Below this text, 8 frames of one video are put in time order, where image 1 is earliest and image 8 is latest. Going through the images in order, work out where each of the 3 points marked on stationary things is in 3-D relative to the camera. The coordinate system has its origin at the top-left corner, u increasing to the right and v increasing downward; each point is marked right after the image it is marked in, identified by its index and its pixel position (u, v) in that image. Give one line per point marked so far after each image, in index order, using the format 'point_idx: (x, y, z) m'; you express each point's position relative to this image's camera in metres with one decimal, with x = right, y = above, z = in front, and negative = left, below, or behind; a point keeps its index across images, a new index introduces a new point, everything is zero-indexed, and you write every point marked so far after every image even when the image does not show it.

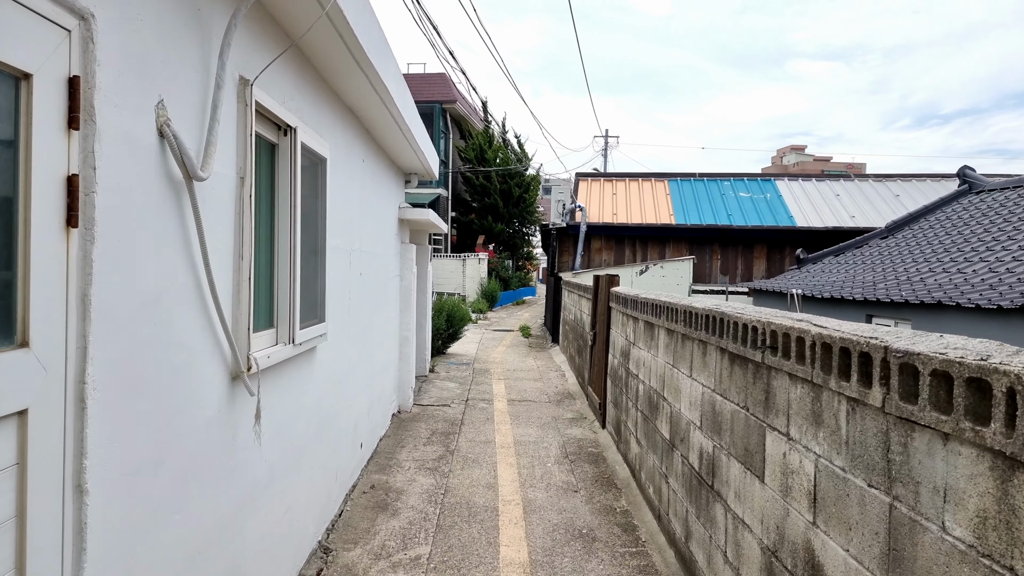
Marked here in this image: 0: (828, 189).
0: (+4.0, +1.2, +14.2) m
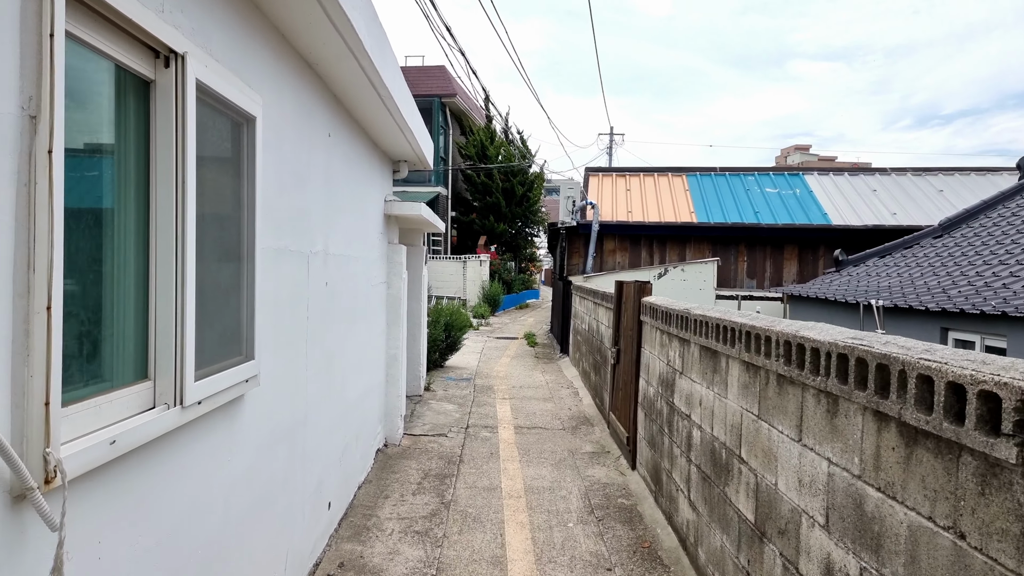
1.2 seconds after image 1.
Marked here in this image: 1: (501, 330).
0: (+4.0, +1.2, +13.0) m
1: (-0.2, -0.6, +16.8) m
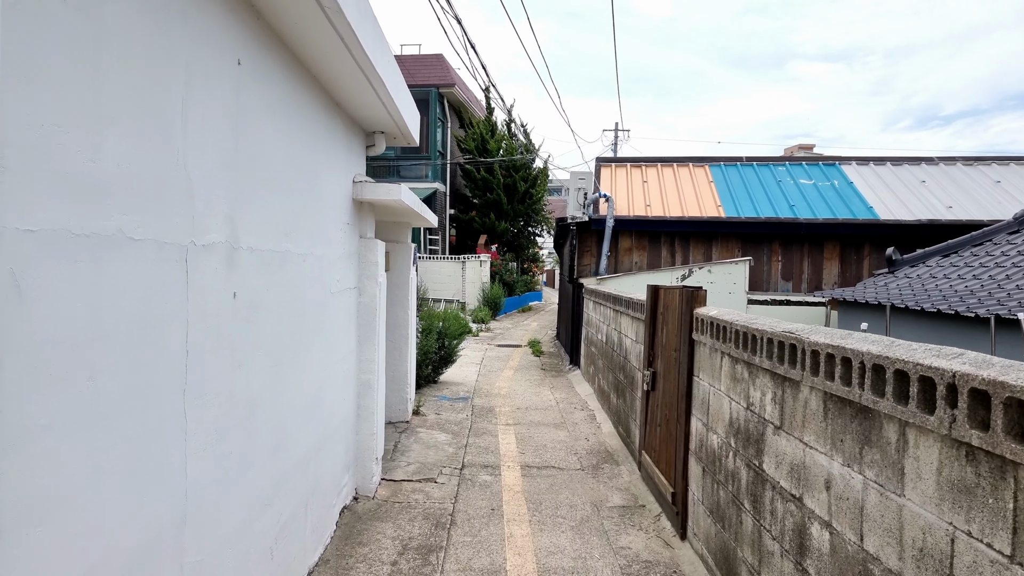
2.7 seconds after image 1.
0: (+4.1, +1.1, +11.6) m
1: (-0.1, -0.7, +15.4) m
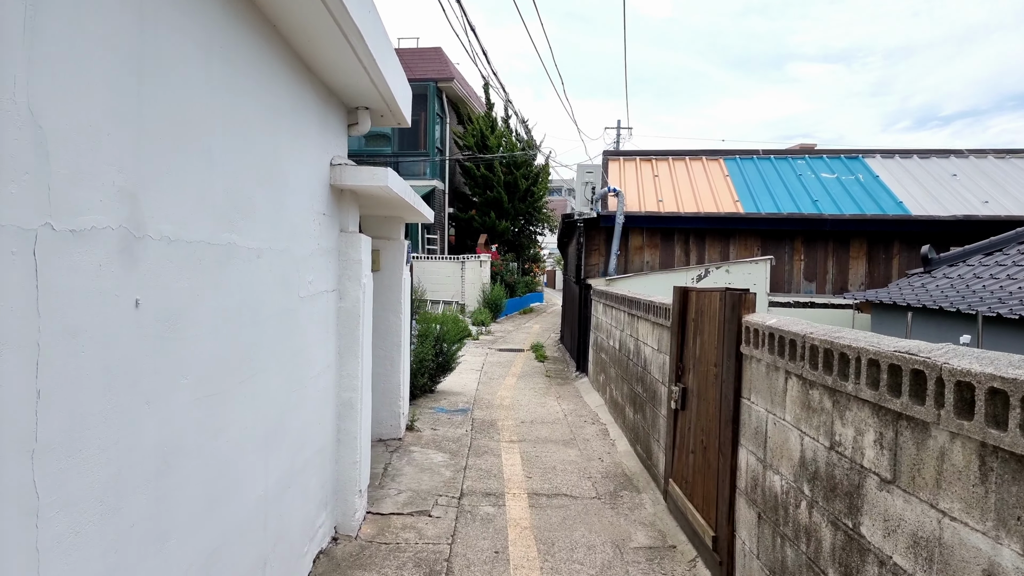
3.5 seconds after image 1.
0: (+4.1, +1.1, +10.9) m
1: (-0.1, -0.7, +14.7) m
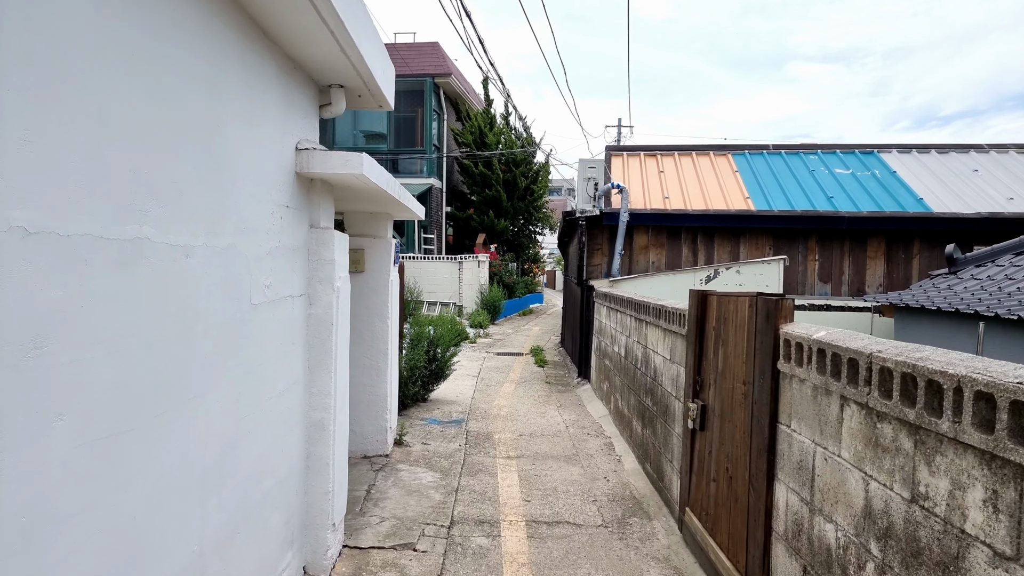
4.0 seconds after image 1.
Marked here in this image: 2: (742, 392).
0: (+4.1, +1.1, +10.3) m
1: (-0.1, -0.7, +14.2) m
2: (+0.7, -0.3, +3.2) m
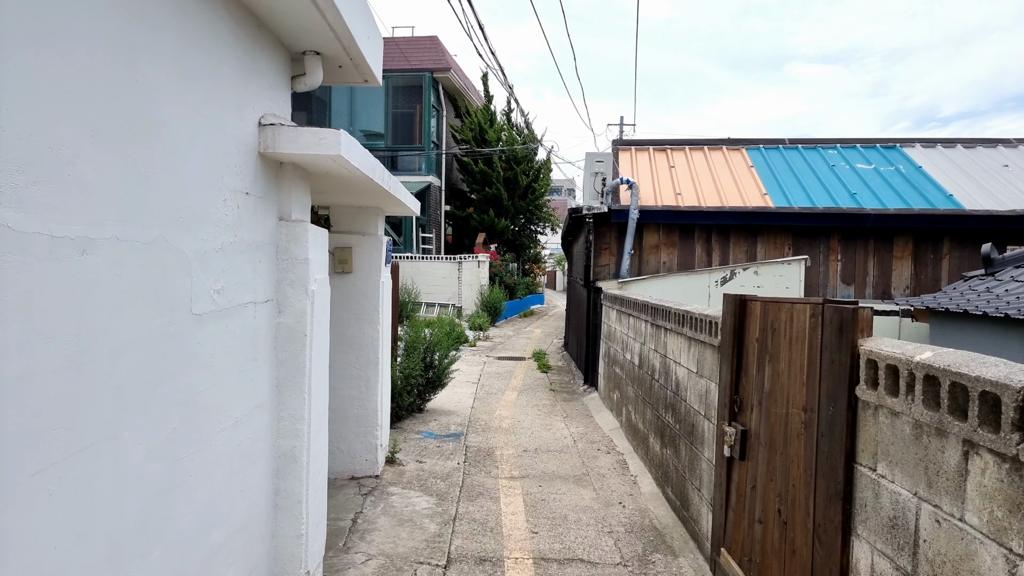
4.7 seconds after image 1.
0: (+4.1, +1.1, +9.8) m
1: (-0.1, -0.7, +13.6) m
2: (+0.7, -0.3, +2.7) m
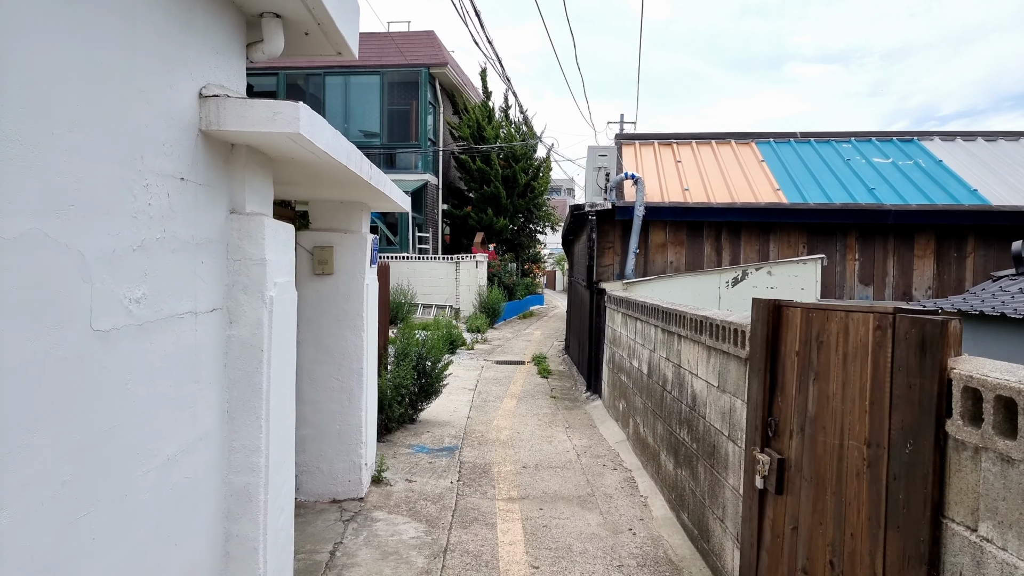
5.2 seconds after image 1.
0: (+4.1, +1.1, +9.3) m
1: (-0.1, -0.7, +13.1) m
2: (+0.7, -0.3, +2.2) m
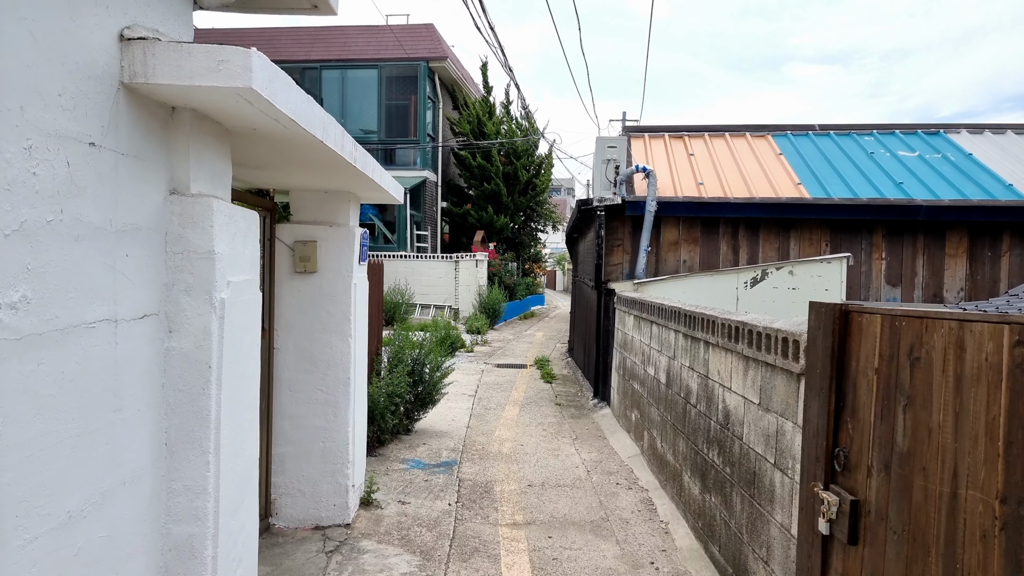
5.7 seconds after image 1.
0: (+4.1, +1.1, +8.7) m
1: (-0.1, -0.7, +12.6) m
2: (+0.7, -0.3, +1.6) m
